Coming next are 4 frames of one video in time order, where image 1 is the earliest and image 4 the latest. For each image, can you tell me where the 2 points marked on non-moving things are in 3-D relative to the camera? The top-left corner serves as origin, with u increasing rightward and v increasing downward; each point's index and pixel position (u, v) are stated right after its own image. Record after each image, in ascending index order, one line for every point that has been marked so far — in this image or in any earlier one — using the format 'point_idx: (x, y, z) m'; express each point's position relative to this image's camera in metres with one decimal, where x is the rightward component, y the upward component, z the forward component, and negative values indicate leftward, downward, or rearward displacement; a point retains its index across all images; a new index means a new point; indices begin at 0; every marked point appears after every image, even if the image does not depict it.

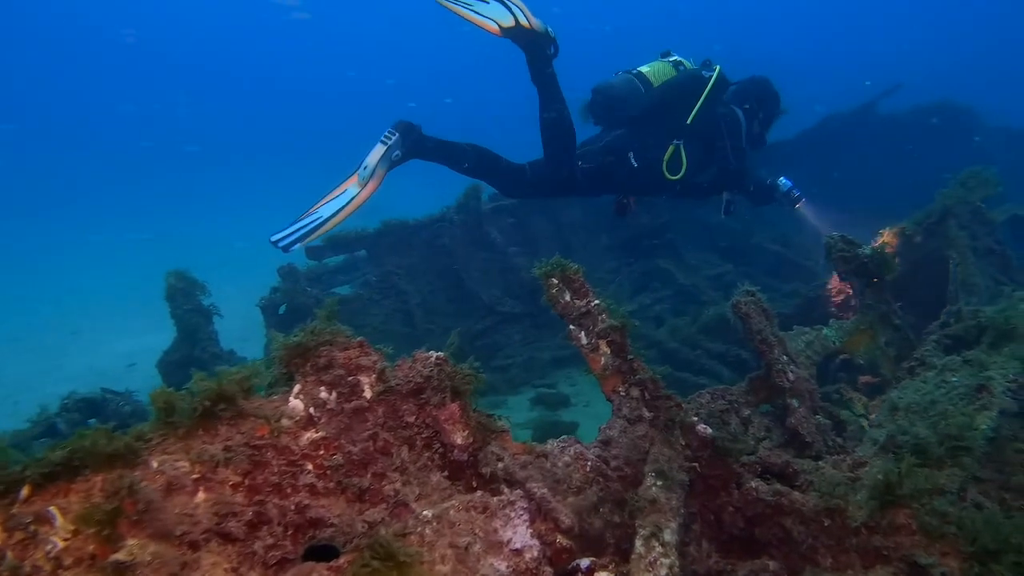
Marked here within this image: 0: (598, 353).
0: (+0.6, -0.4, +4.0) m
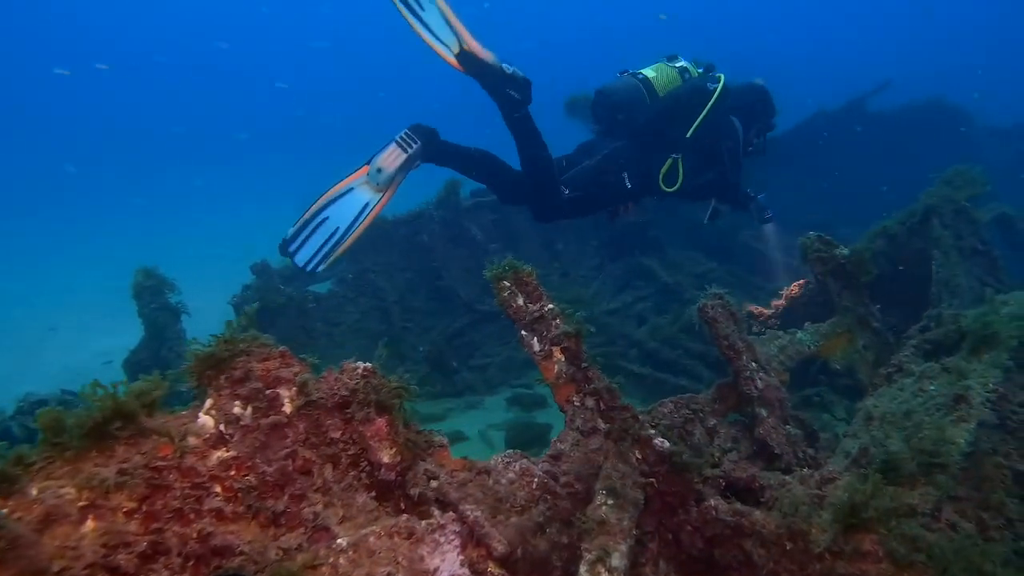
0: (+0.3, -0.5, +3.7) m
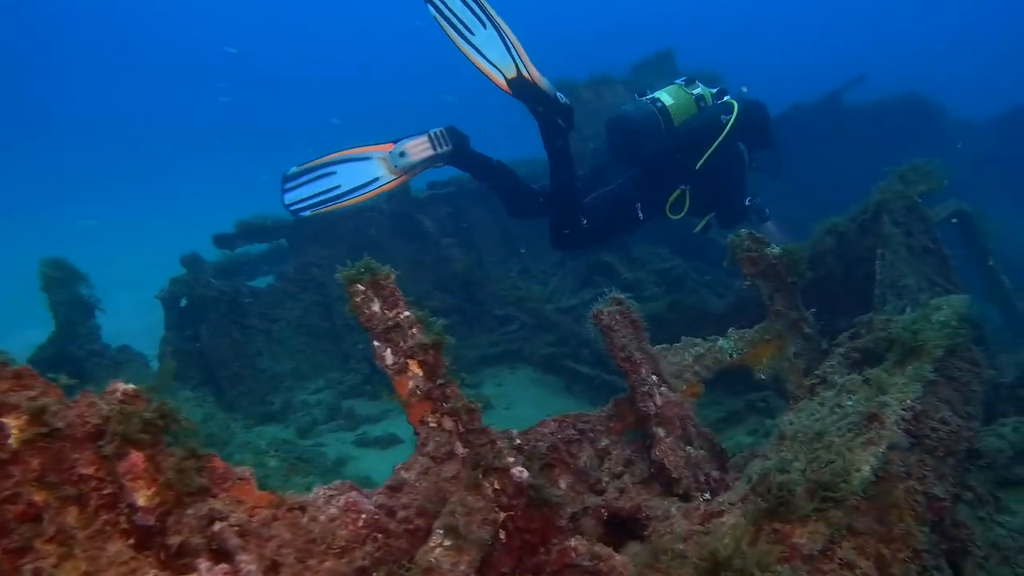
0: (-0.6, -0.5, +3.3) m
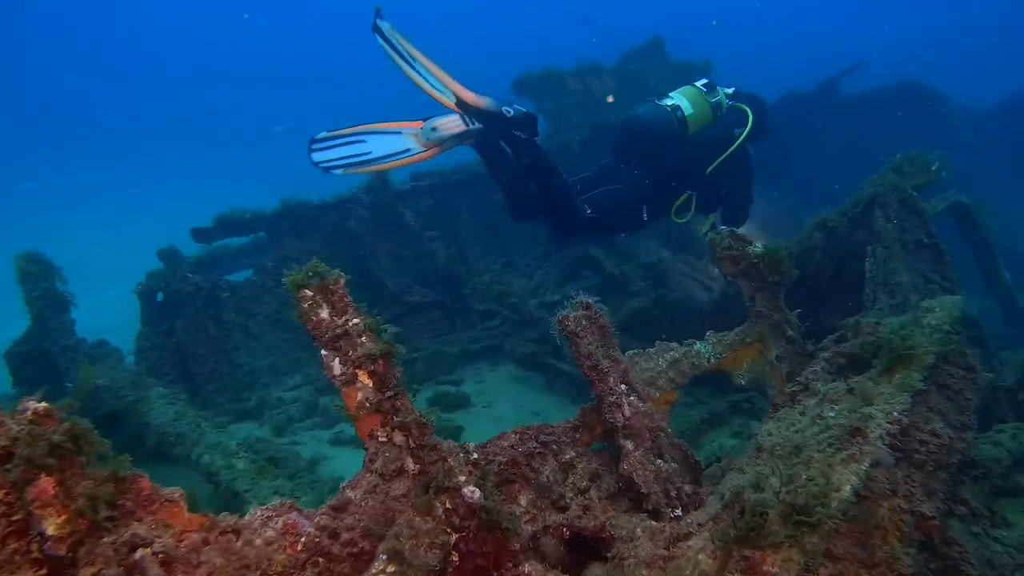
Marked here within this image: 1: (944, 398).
0: (-0.8, -0.5, +3.1) m
1: (+2.8, -0.7, +3.8) m
